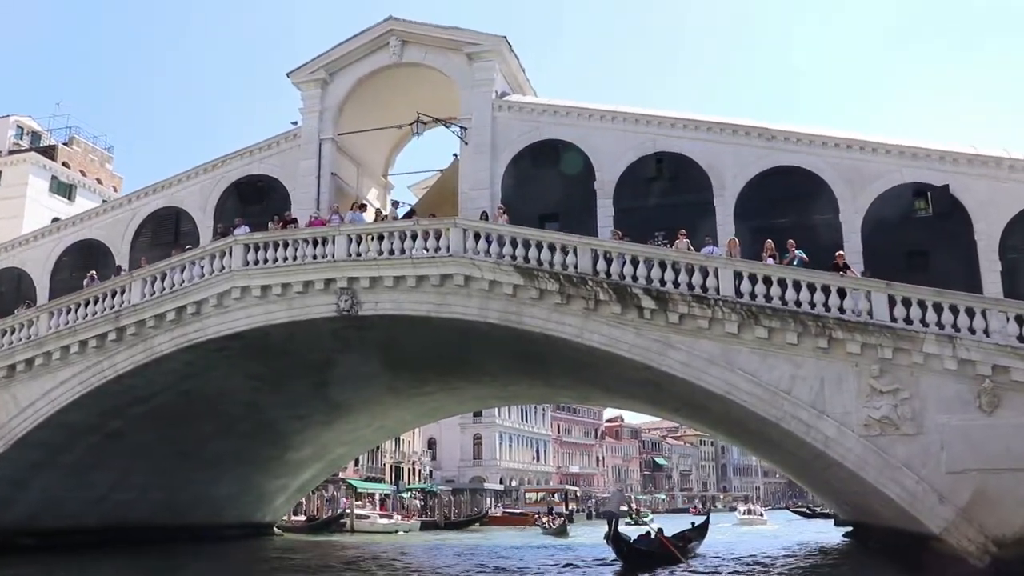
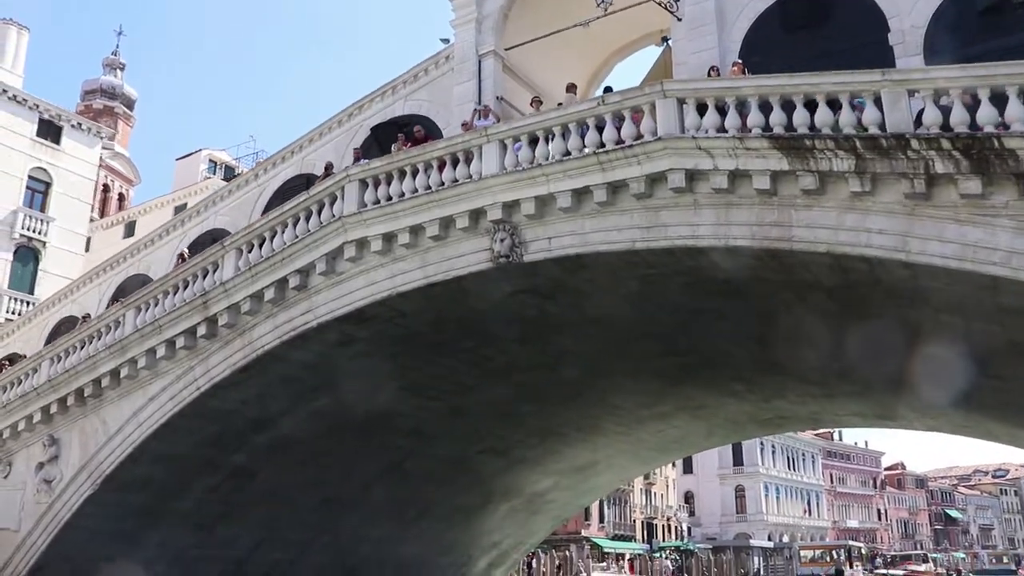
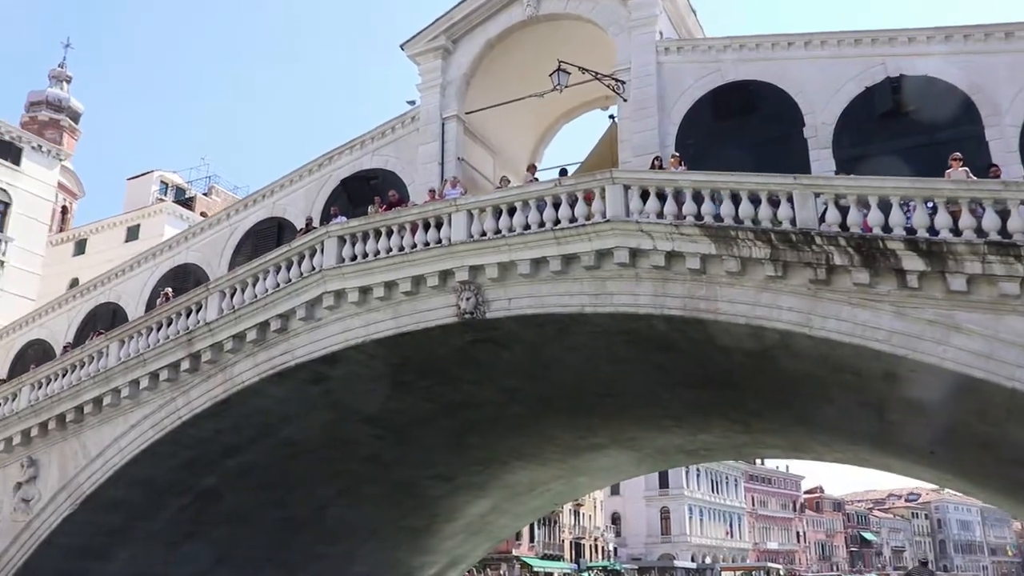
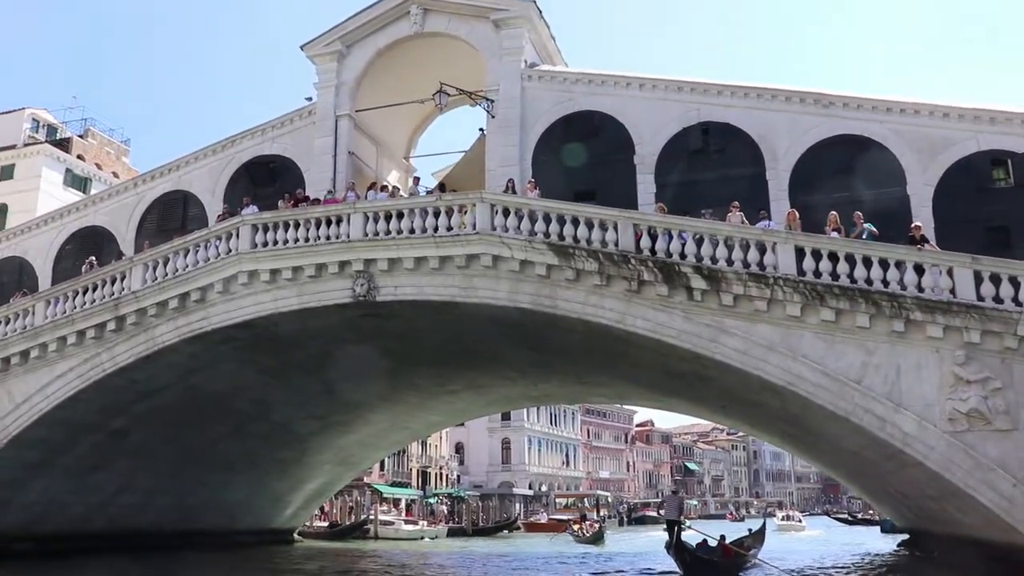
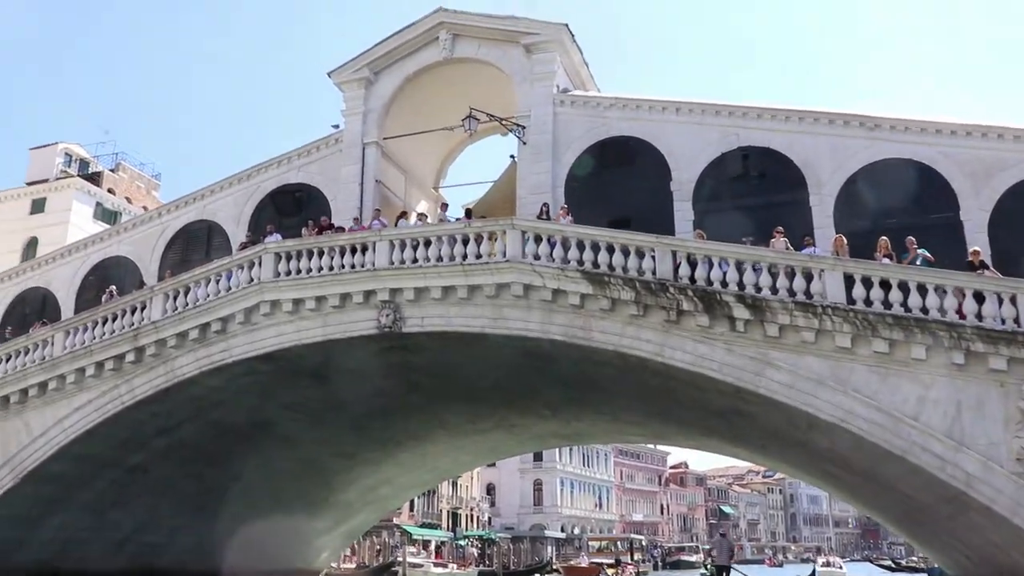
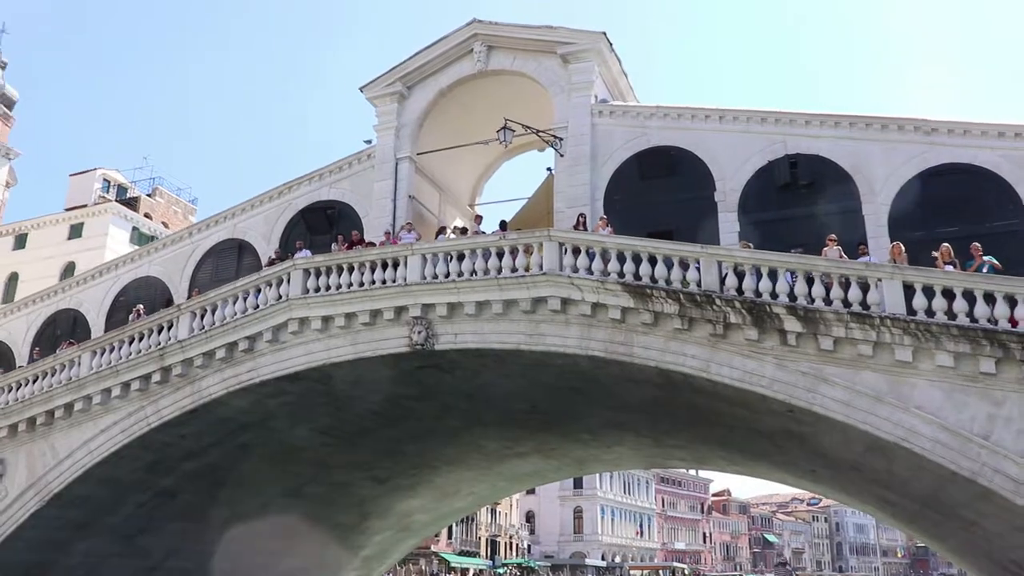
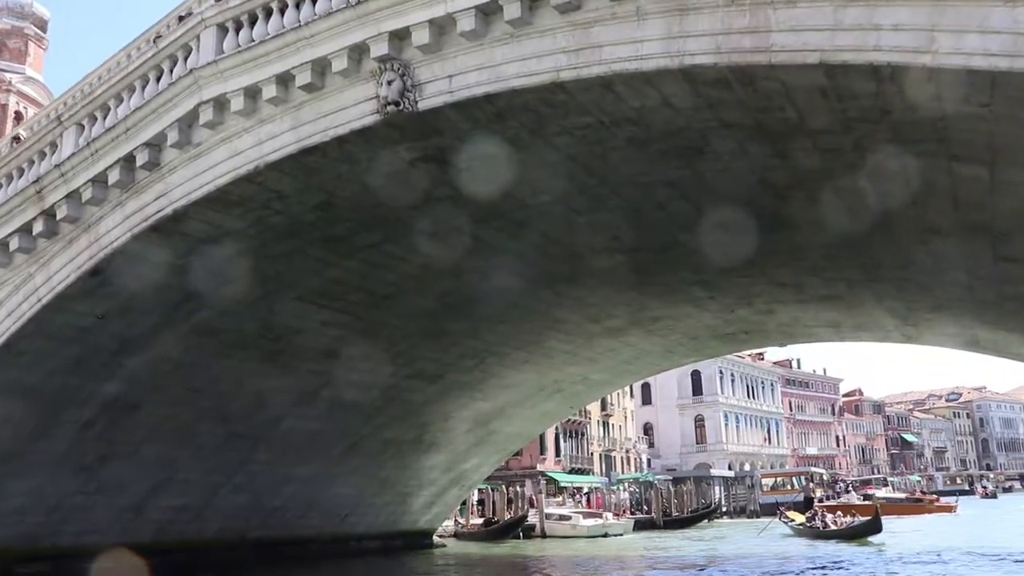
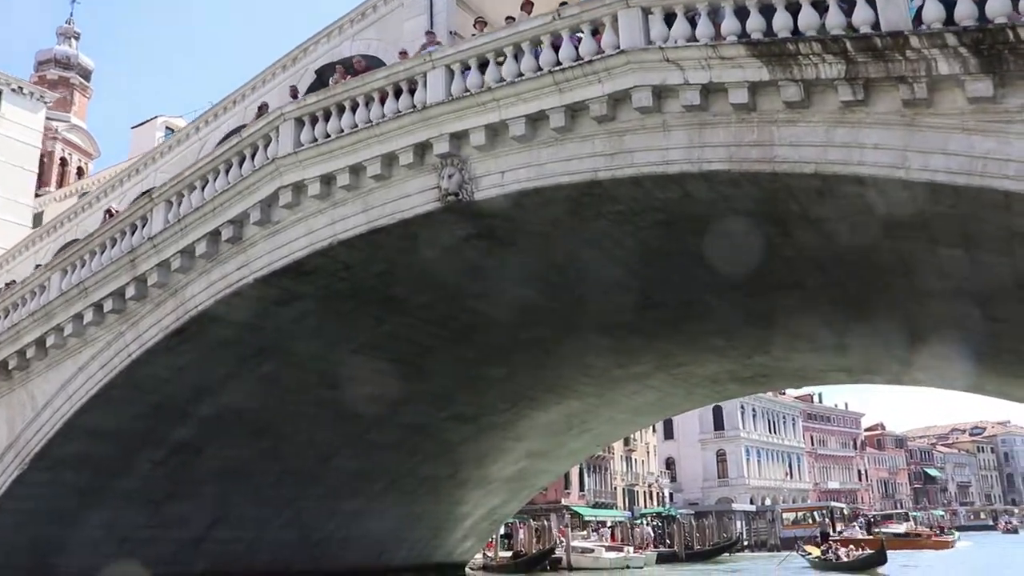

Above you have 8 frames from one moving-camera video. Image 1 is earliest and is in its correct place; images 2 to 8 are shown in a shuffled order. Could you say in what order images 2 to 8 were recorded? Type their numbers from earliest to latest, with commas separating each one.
4, 5, 6, 3, 2, 8, 7
